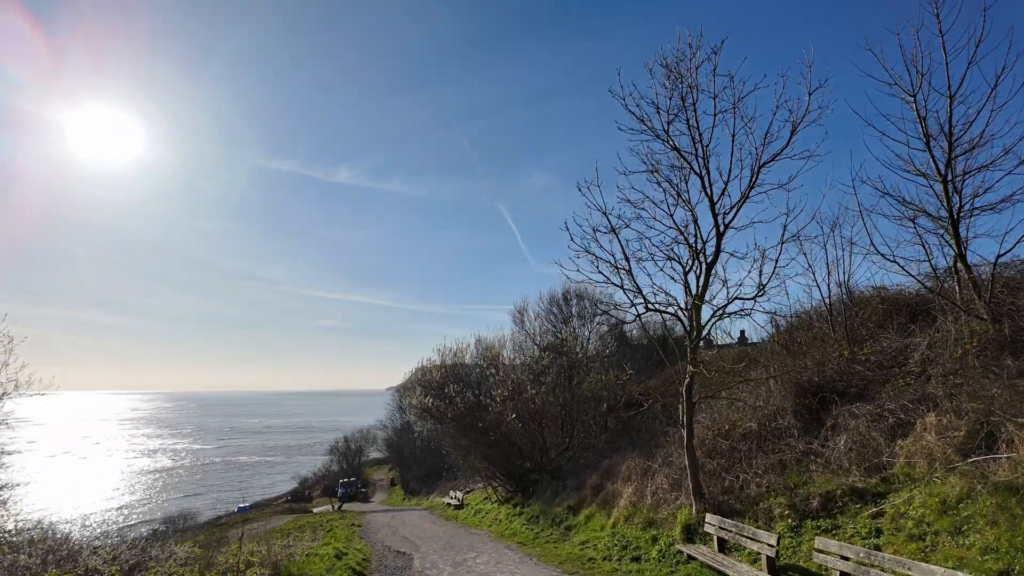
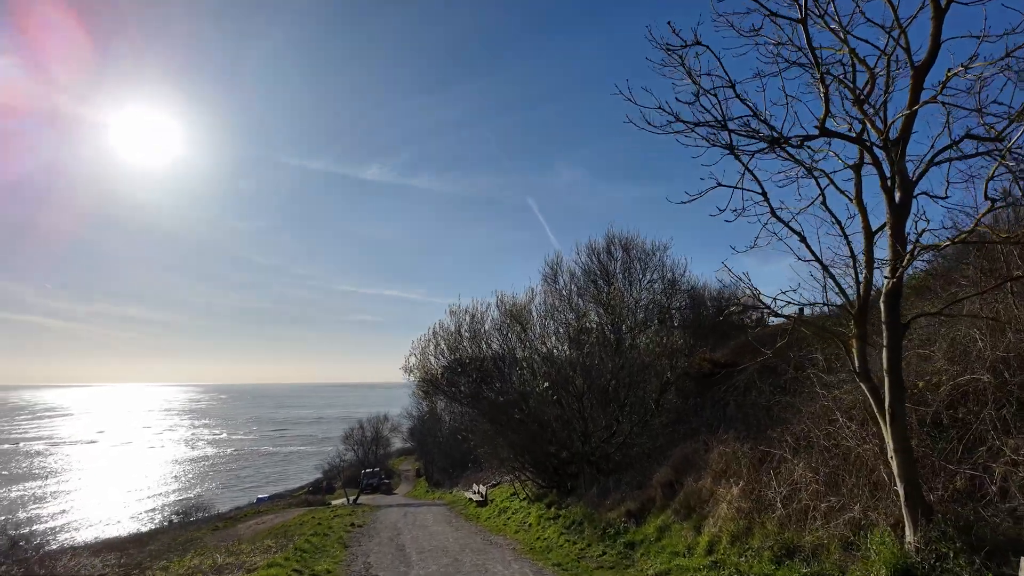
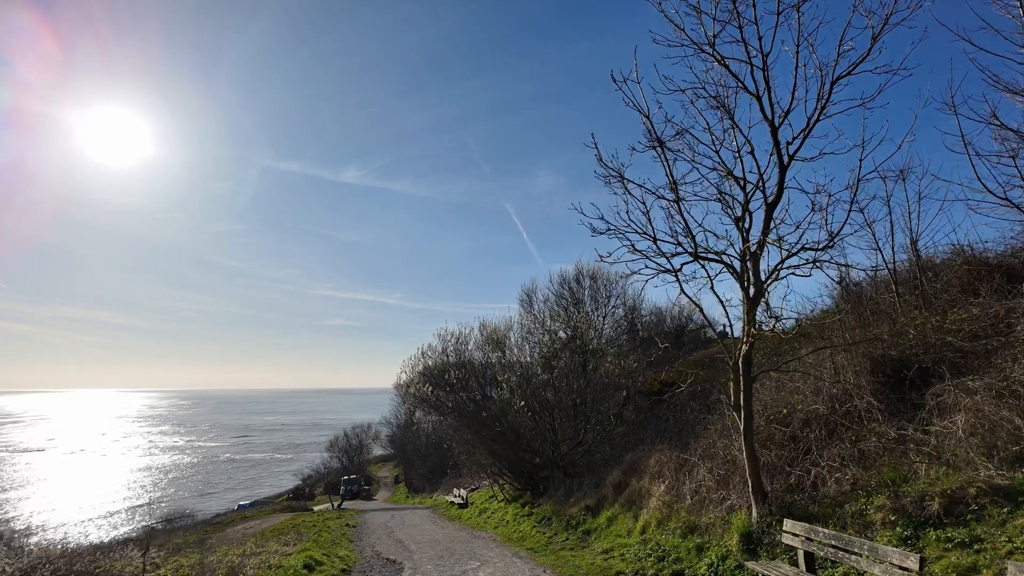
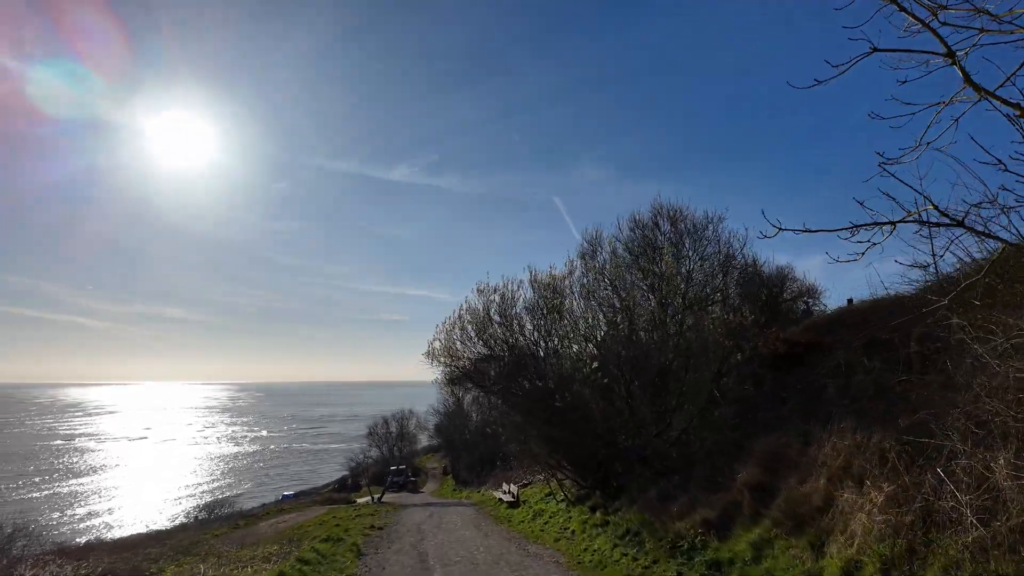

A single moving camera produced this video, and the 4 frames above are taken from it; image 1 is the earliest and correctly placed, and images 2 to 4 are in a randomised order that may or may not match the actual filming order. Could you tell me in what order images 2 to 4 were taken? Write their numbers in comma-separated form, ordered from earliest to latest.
3, 2, 4
